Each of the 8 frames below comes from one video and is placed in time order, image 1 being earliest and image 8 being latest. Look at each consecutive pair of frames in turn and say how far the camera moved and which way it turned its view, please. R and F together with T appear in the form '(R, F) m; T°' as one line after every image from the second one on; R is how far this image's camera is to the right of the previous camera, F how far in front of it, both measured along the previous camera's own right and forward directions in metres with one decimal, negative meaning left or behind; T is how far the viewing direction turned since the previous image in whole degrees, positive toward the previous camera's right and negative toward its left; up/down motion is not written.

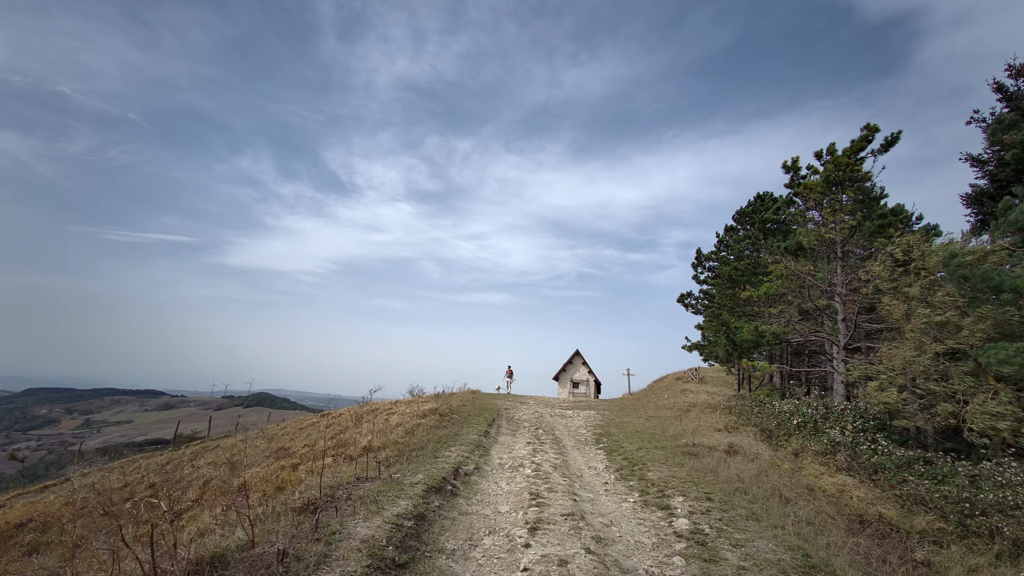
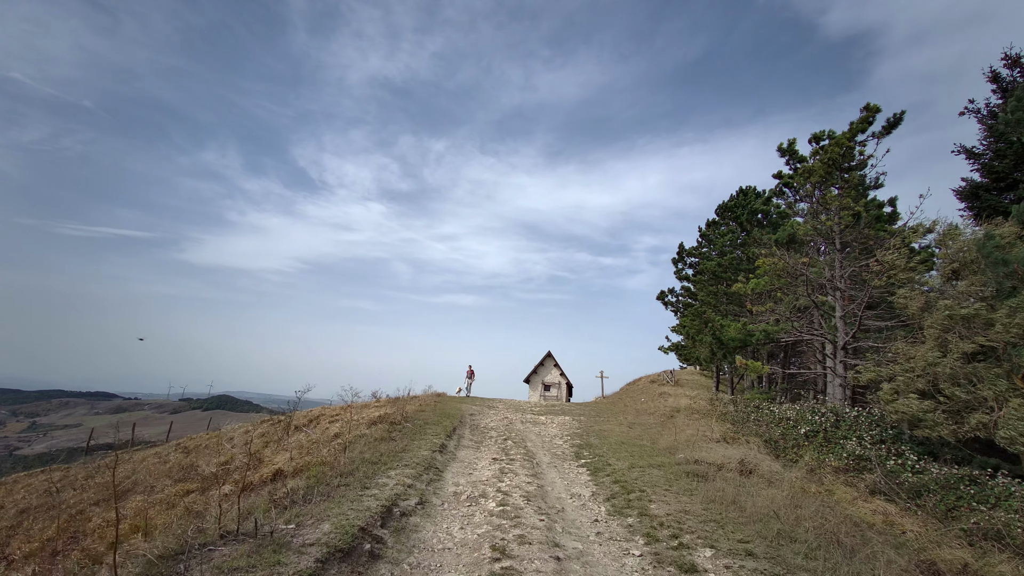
(+0.2, +2.3) m; +4°
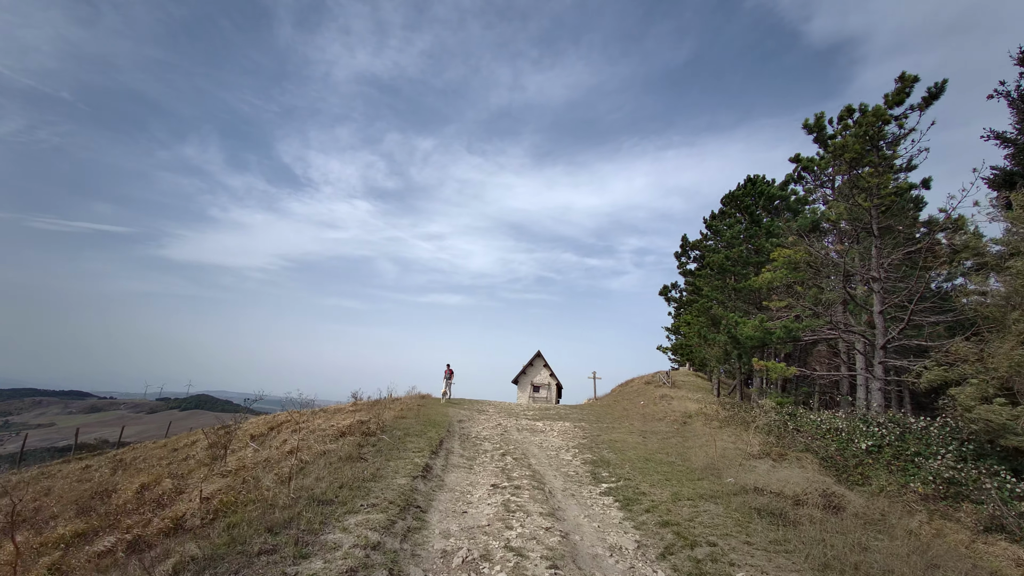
(-0.3, +2.3) m; +2°
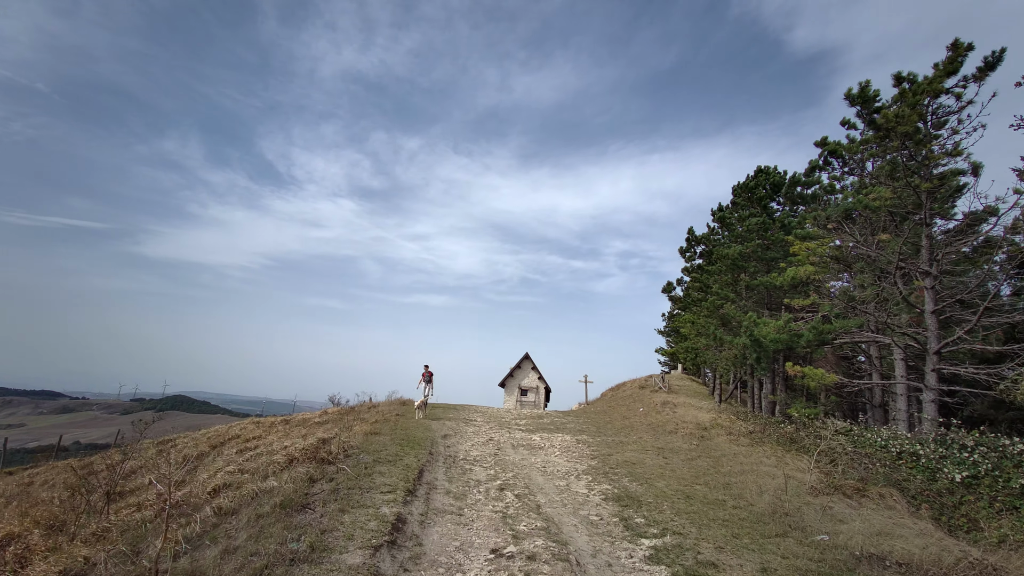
(-0.3, +2.4) m; +2°
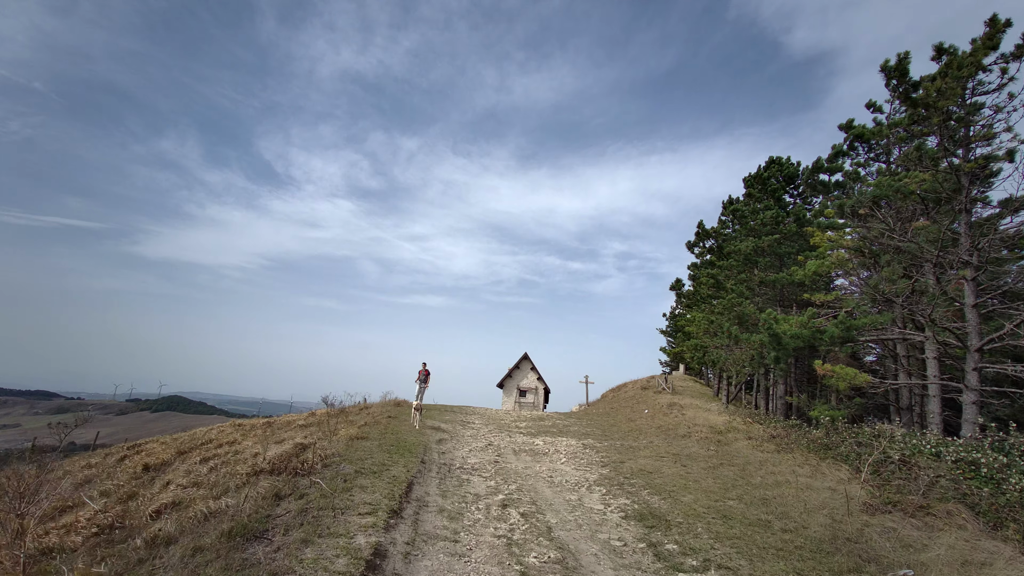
(-0.1, +1.2) m; 0°
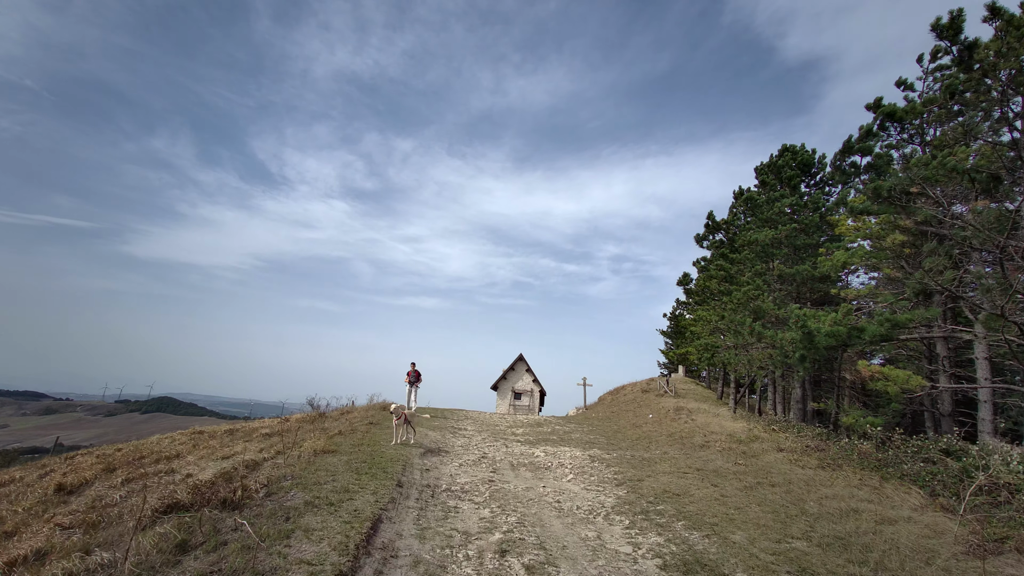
(-0.1, +1.8) m; +1°
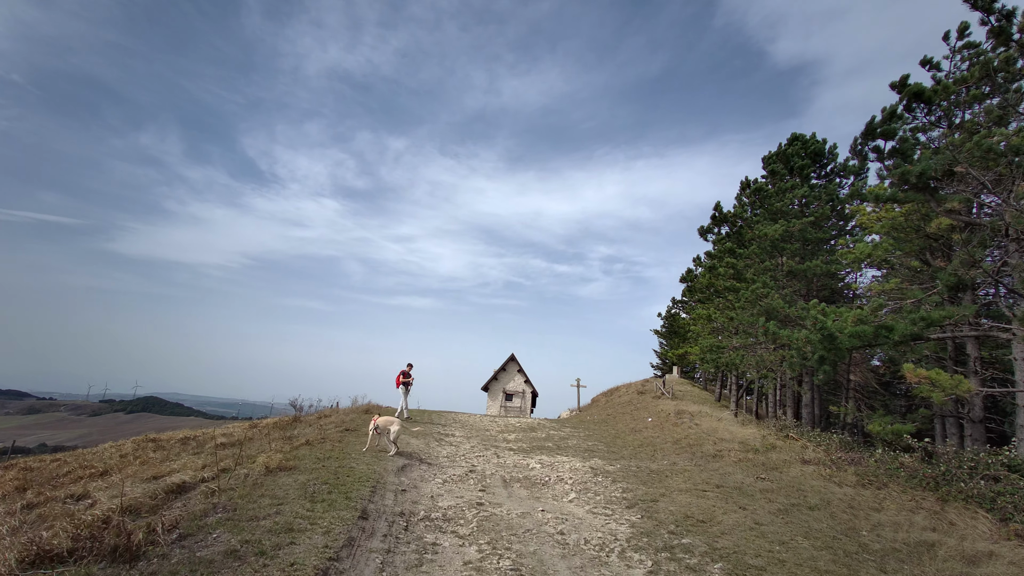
(0.0, +1.4) m; +1°
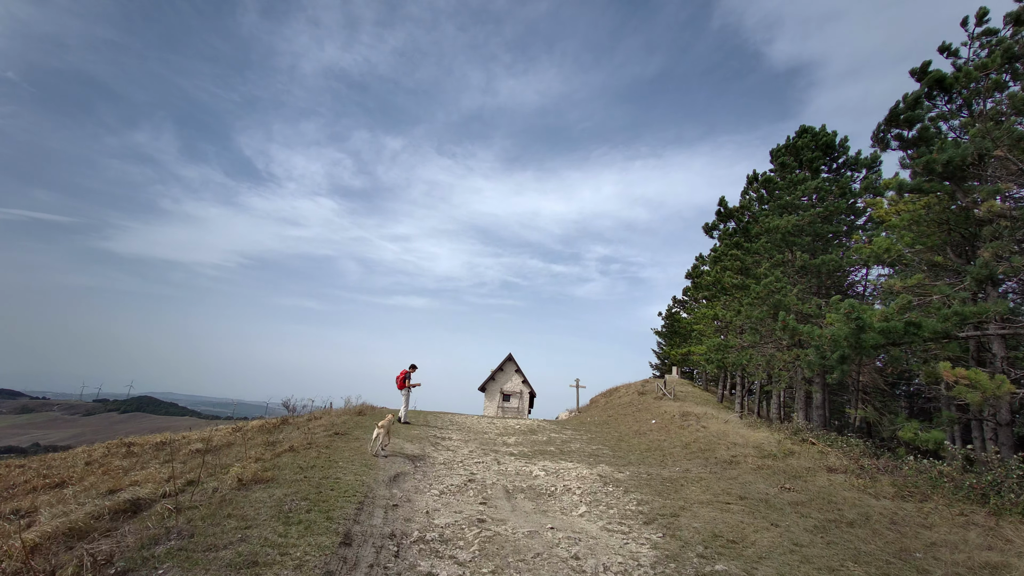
(-0.1, +0.8) m; 0°
